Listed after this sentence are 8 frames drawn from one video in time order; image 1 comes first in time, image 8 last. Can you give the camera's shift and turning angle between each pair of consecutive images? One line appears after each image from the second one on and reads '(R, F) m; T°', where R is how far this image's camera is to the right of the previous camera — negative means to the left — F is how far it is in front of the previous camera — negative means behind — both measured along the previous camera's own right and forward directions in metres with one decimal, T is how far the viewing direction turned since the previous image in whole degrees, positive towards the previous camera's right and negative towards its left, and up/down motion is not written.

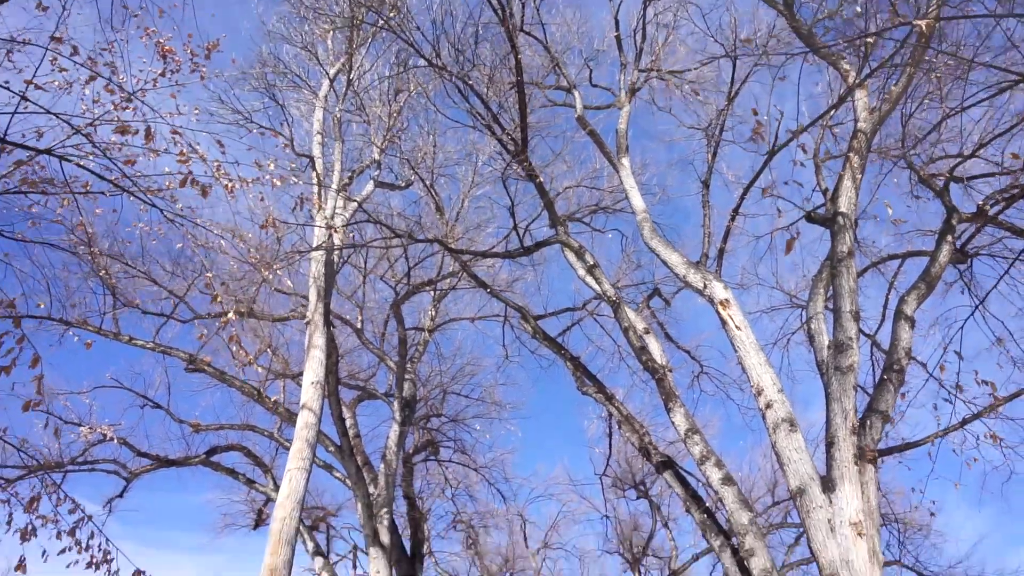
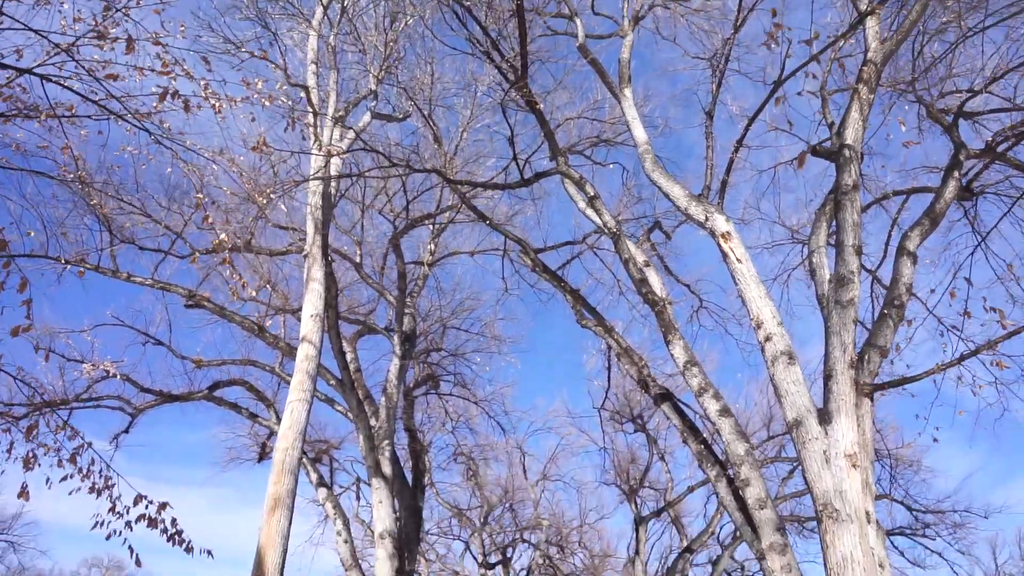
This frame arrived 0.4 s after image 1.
(0.0, +0.1) m; 0°
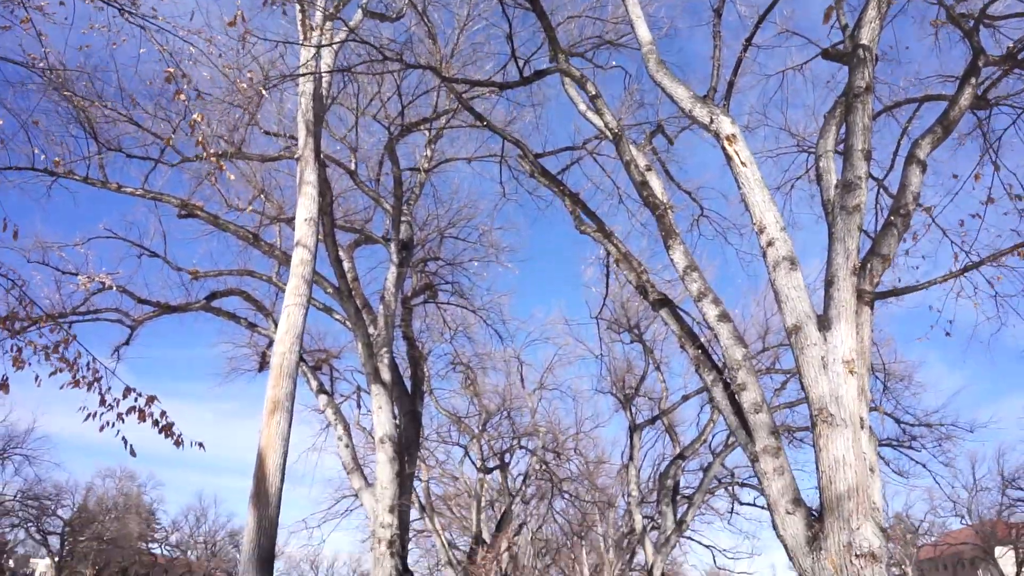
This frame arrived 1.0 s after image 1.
(0.0, +0.1) m; 0°
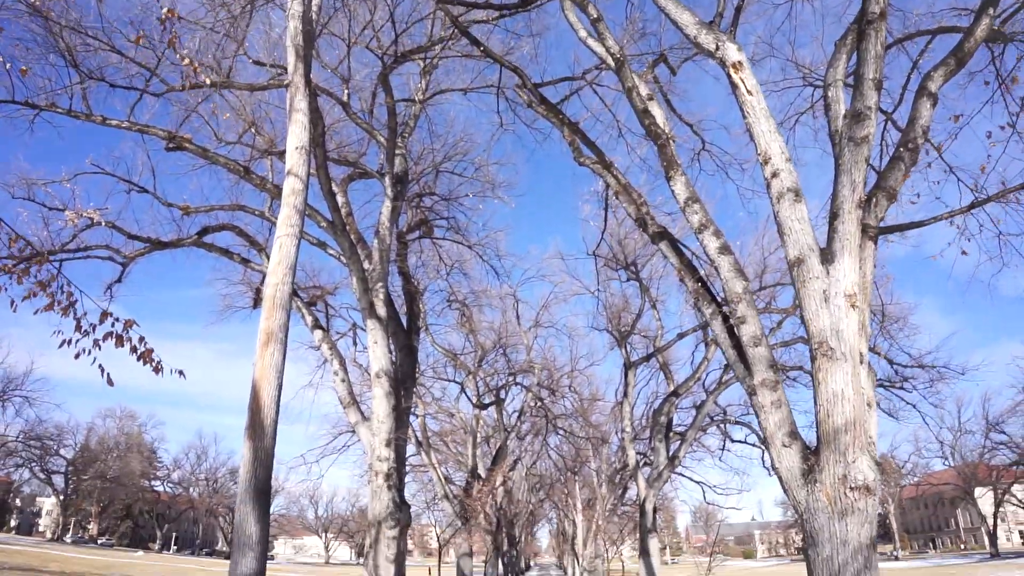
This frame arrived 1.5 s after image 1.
(0.0, +0.1) m; 0°
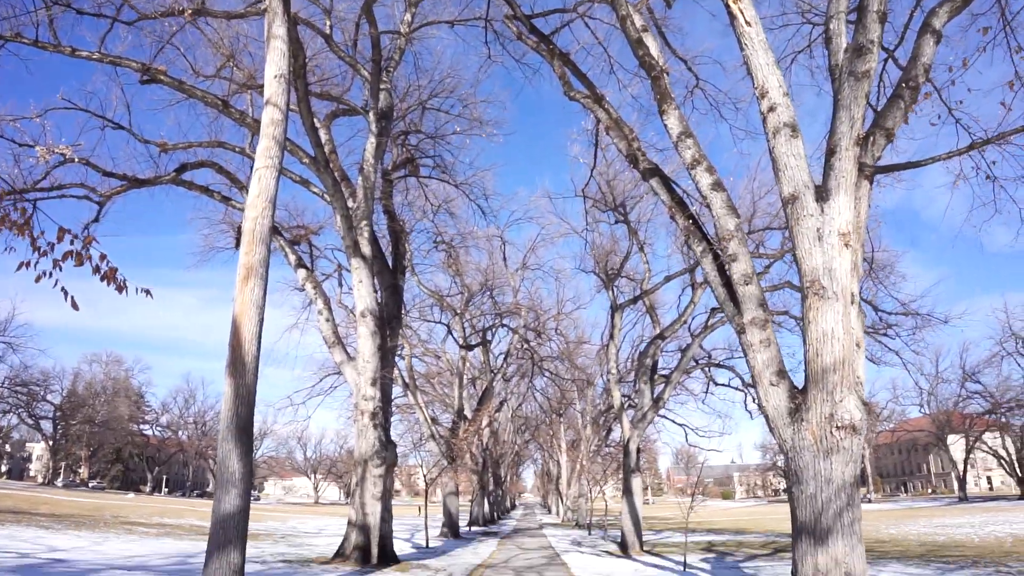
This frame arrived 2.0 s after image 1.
(0.0, +0.1) m; +1°
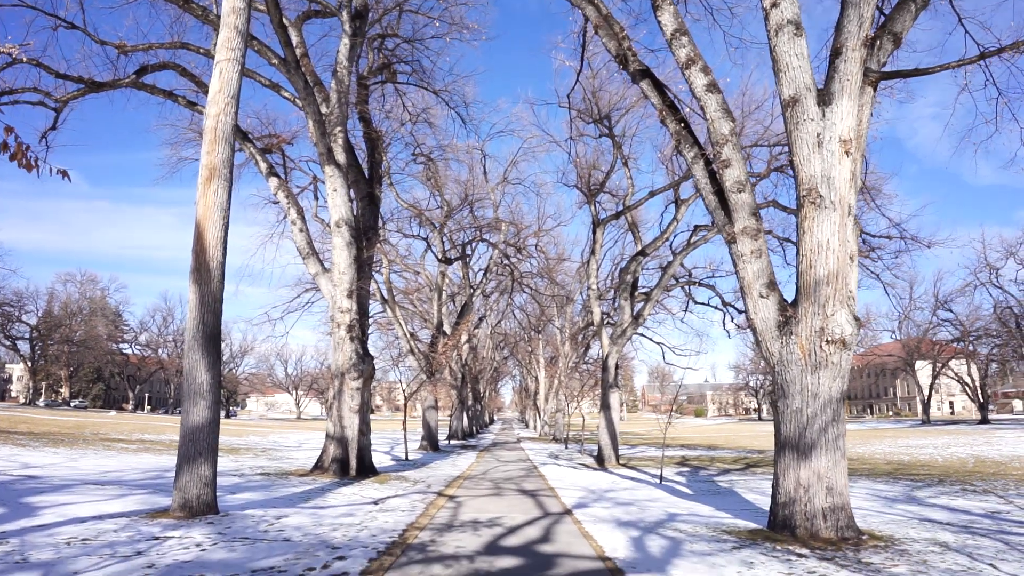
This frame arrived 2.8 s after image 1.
(0.0, +0.2) m; +2°
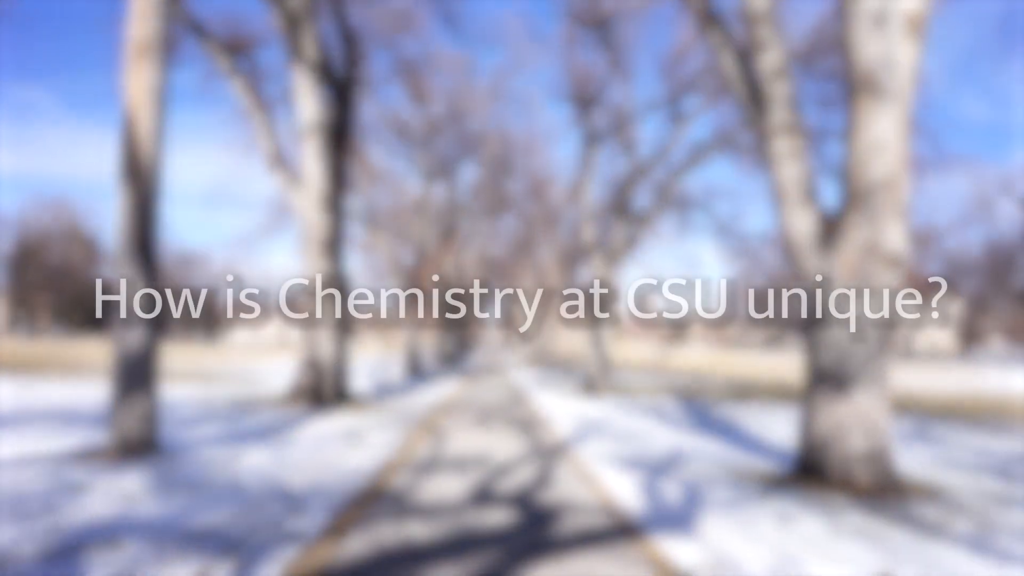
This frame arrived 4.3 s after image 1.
(0.0, +0.7) m; +1°
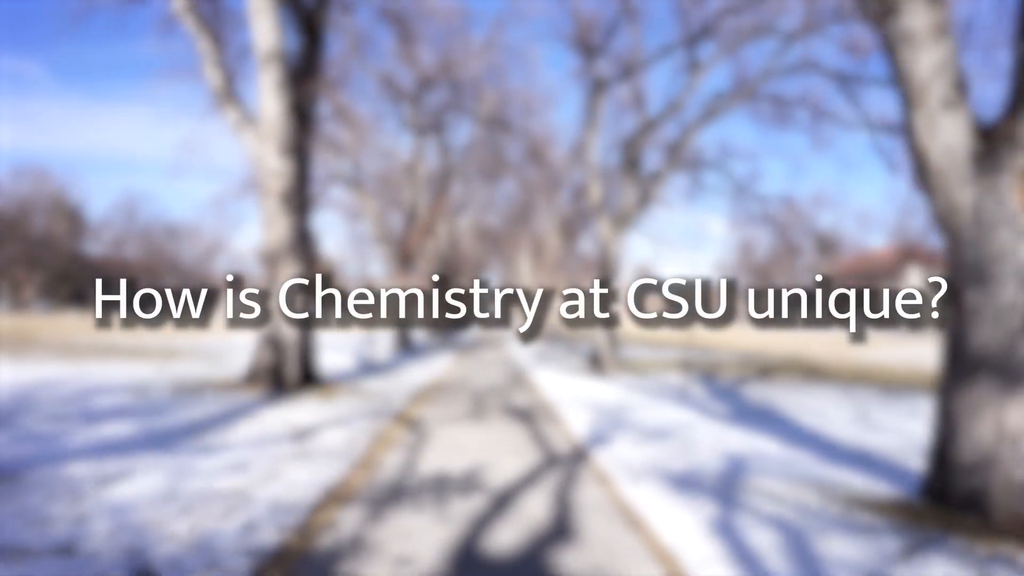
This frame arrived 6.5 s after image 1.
(0.0, +1.3) m; 0°
